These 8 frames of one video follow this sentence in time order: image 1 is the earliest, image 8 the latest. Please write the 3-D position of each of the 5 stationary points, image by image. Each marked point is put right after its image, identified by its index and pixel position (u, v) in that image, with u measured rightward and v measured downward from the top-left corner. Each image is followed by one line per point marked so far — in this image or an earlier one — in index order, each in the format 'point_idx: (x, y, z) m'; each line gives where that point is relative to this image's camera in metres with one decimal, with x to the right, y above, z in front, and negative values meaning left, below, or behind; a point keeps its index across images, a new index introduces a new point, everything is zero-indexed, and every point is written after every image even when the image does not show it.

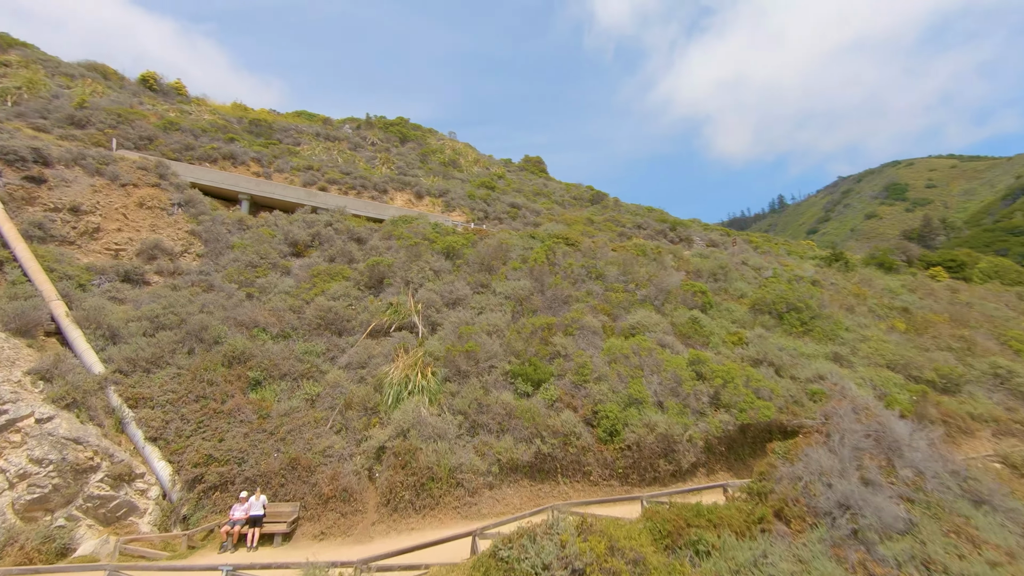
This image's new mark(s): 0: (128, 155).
0: (-13.9, +4.8, +17.1) m
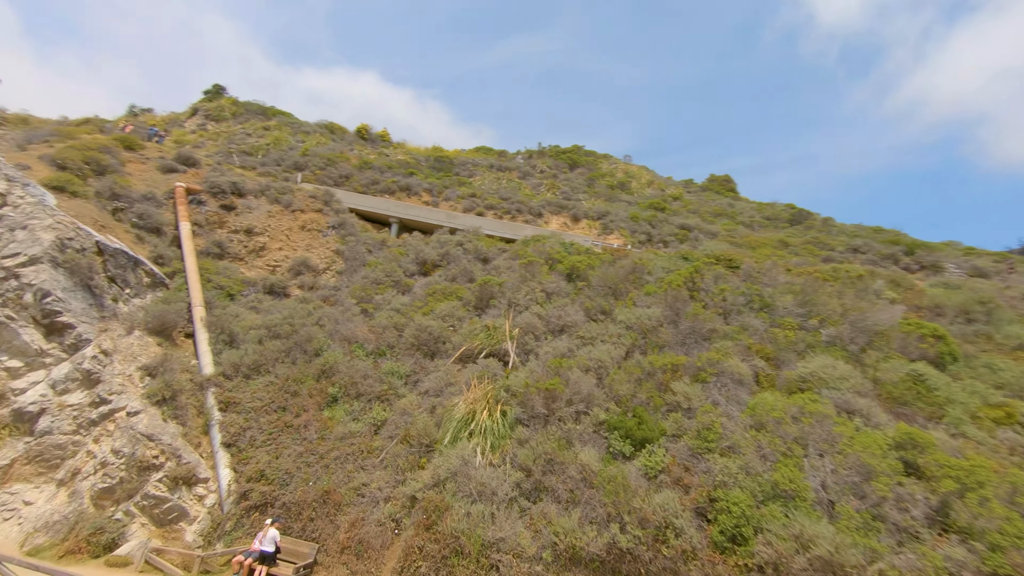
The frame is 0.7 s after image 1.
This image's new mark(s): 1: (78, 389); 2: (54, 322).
0: (-8.6, +4.2, +19.8) m
1: (-8.1, -1.9, +8.8) m
2: (-8.9, -0.6, +9.1) m
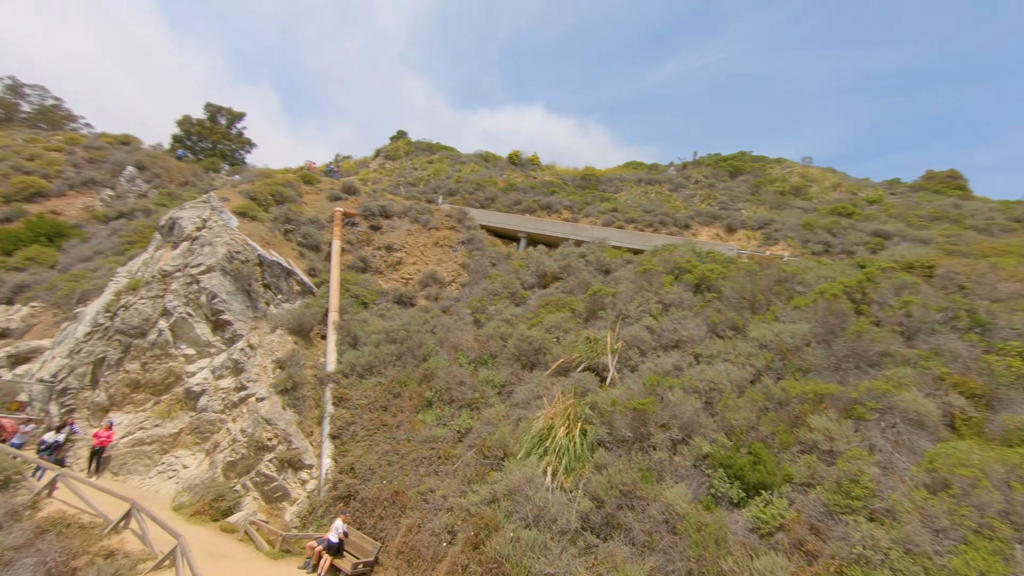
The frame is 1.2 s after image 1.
0: (-3.0, +3.6, +21.3) m
1: (-6.3, -1.9, +10.4) m
2: (-6.9, -0.7, +11.1) m
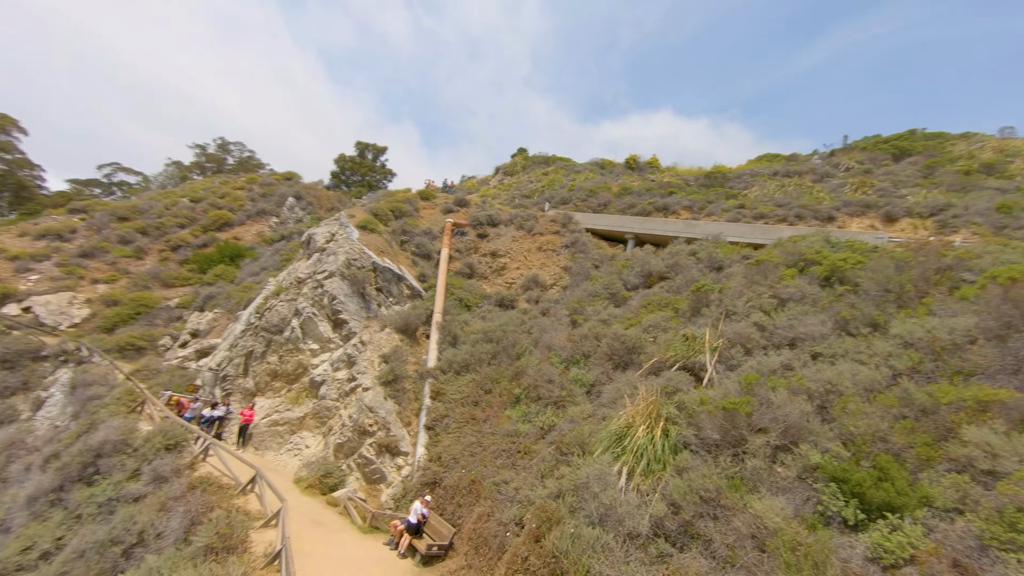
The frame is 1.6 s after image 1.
0: (+1.8, +3.4, +21.4) m
1: (-4.2, -2.0, +11.7) m
2: (-4.6, -0.8, +12.5) m
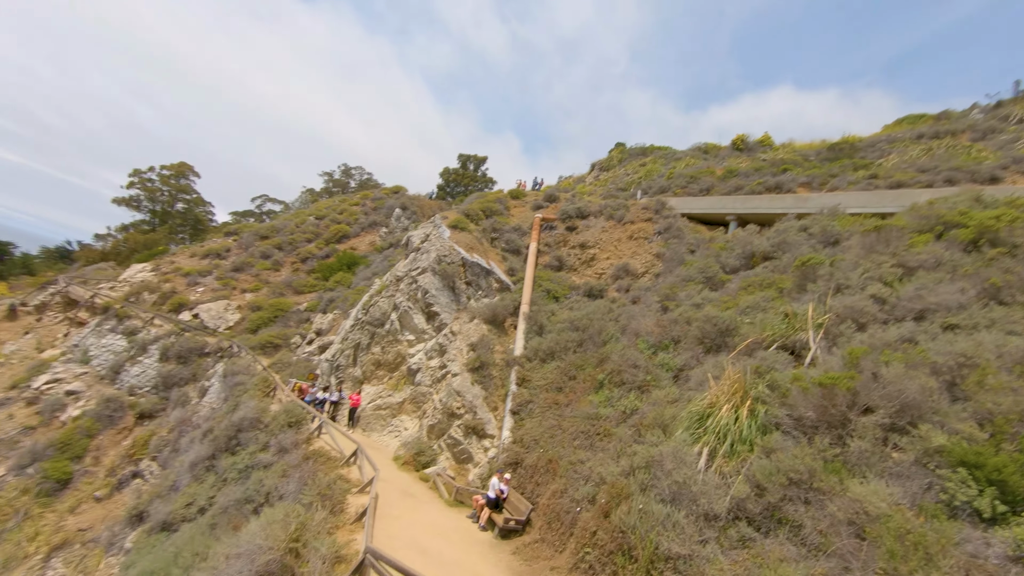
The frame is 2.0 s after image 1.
0: (+5.7, +3.8, +20.6) m
1: (-2.0, -1.8, +12.4) m
2: (-2.3, -0.6, +13.3) m
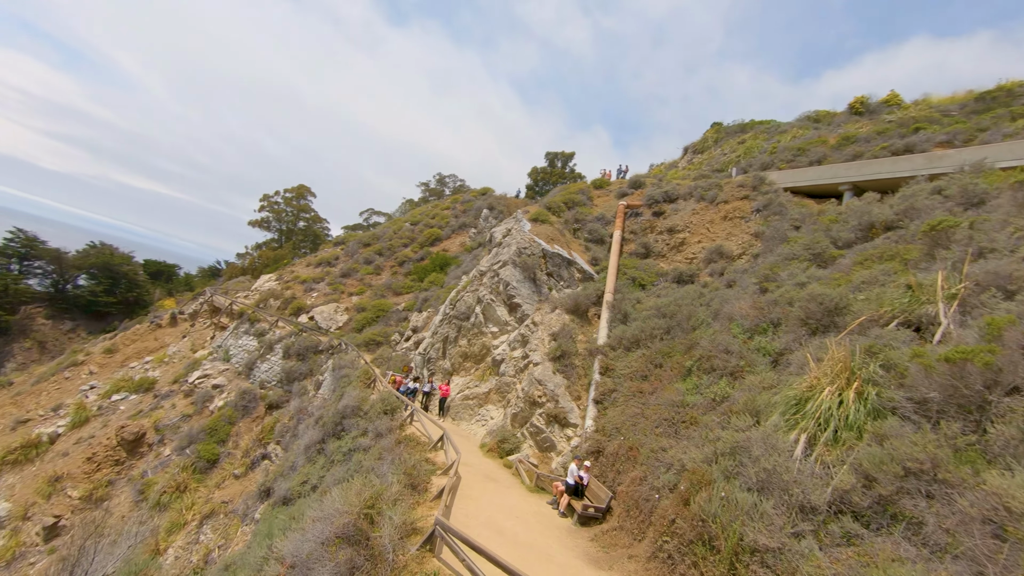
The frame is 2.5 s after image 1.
0: (+9.2, +4.4, +19.0) m
1: (+0.2, -1.6, +12.5) m
2: (0.0, -0.4, +13.5) m
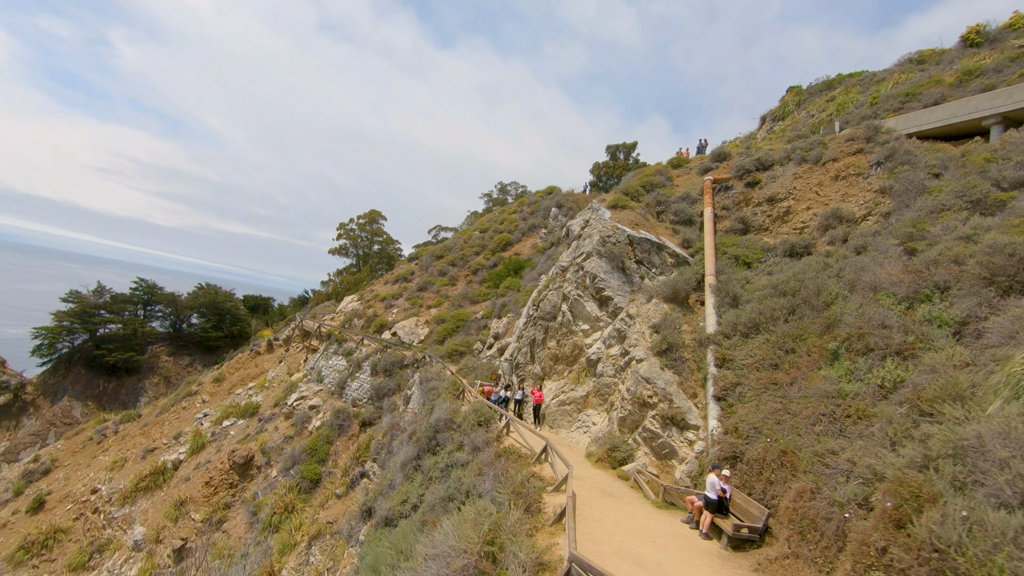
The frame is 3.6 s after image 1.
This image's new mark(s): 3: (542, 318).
0: (+11.7, +5.4, +16.6) m
1: (+2.5, -1.3, +11.3) m
2: (+2.4, -0.2, +12.3) m
3: (+0.9, -0.9, +13.7) m
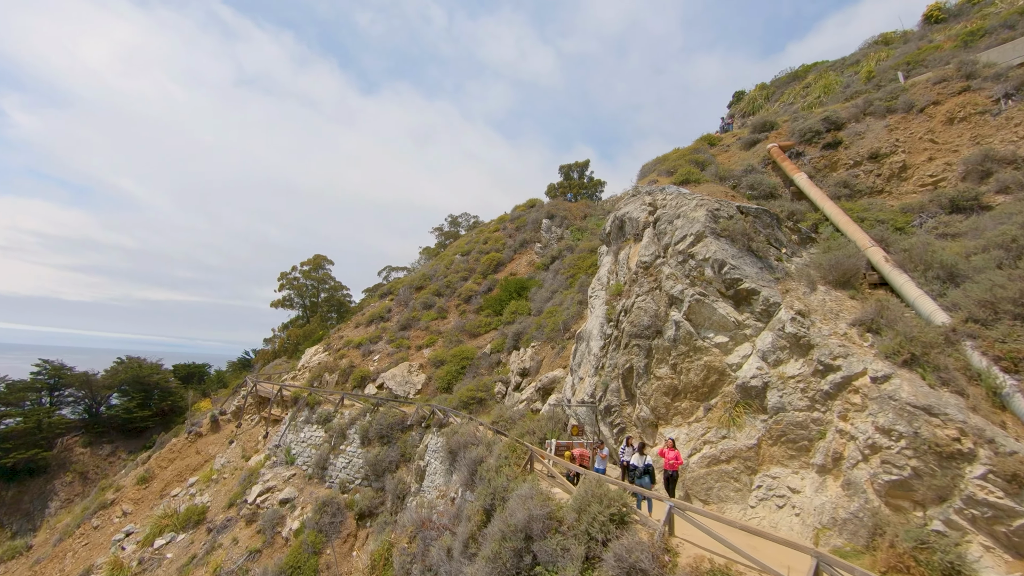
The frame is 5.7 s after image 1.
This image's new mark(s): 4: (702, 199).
0: (+12.2, +6.2, +14.0) m
1: (+4.4, -1.1, +7.3) m
2: (+4.0, -0.1, +8.4) m
3: (+2.5, -1.0, +9.5) m
4: (+4.0, +1.9, +10.0) m
